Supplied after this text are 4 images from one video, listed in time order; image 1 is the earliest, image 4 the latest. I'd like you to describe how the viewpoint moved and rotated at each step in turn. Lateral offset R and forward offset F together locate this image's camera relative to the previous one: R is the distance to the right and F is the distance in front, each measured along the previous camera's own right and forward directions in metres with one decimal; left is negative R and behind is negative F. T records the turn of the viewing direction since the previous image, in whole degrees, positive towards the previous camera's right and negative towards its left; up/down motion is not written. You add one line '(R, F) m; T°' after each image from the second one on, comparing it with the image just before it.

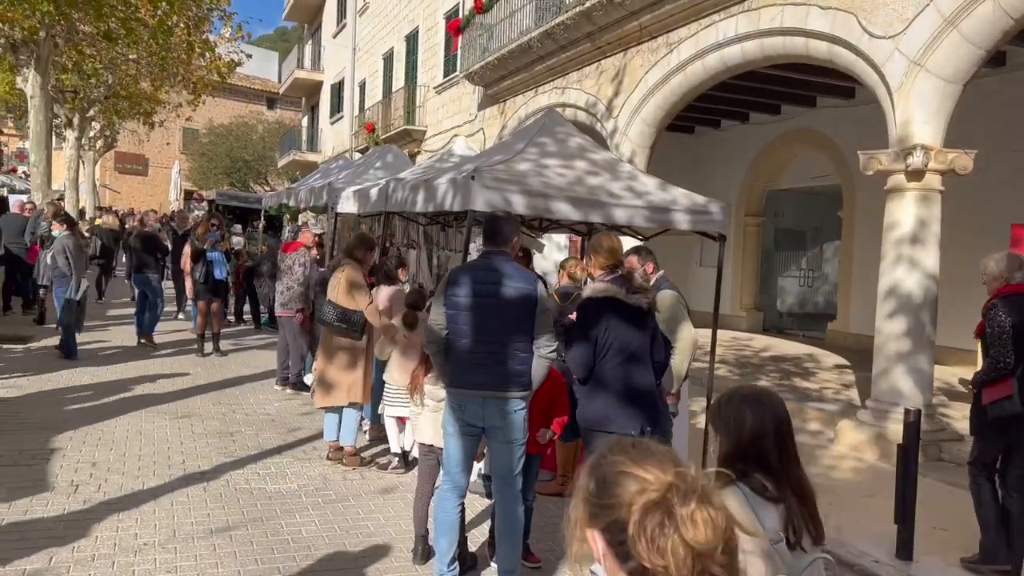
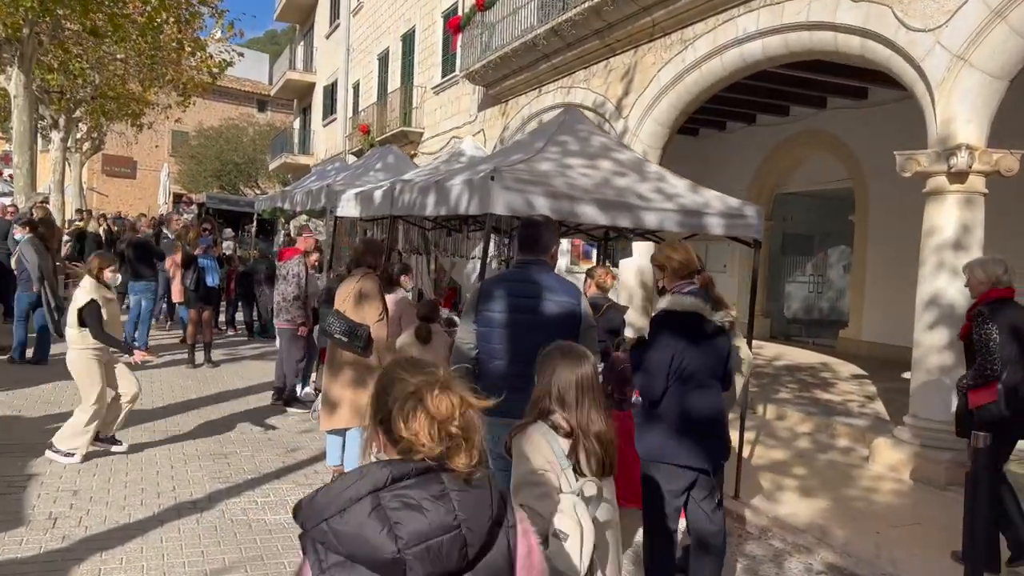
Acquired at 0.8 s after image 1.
(-0.2, +0.4) m; +1°
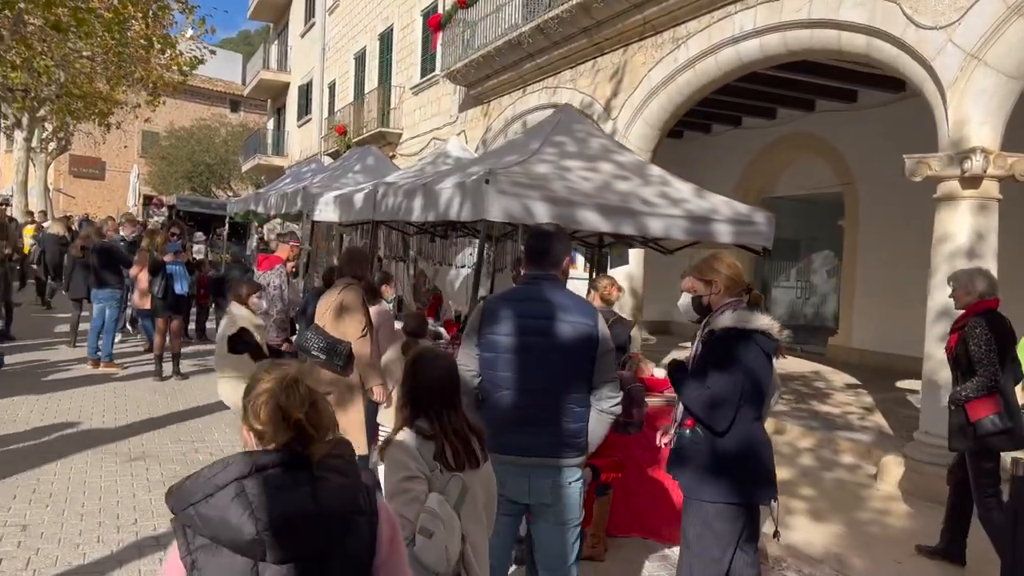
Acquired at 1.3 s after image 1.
(-0.1, +0.4) m; +2°
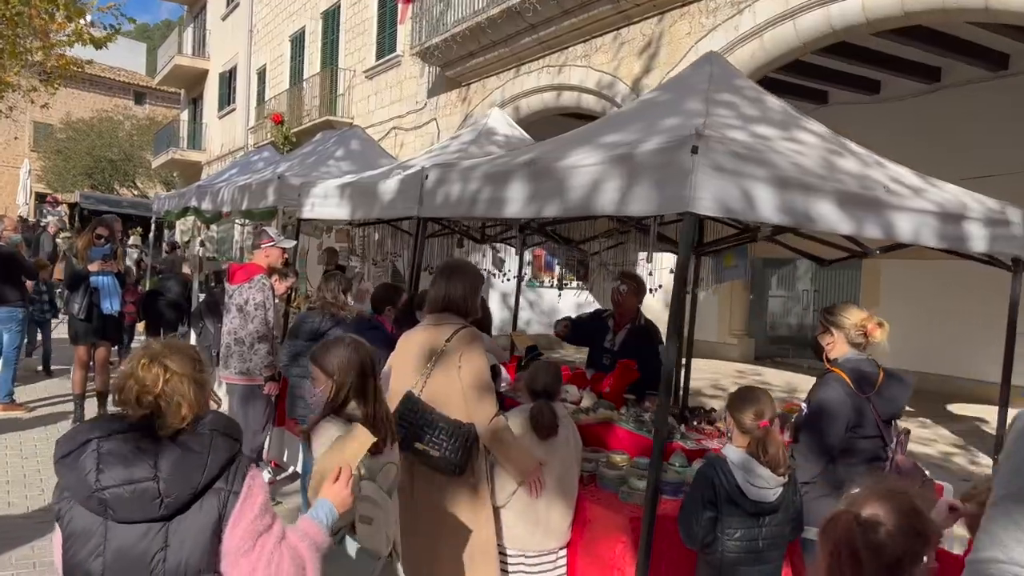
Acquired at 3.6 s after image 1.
(-1.0, +1.8) m; +6°
